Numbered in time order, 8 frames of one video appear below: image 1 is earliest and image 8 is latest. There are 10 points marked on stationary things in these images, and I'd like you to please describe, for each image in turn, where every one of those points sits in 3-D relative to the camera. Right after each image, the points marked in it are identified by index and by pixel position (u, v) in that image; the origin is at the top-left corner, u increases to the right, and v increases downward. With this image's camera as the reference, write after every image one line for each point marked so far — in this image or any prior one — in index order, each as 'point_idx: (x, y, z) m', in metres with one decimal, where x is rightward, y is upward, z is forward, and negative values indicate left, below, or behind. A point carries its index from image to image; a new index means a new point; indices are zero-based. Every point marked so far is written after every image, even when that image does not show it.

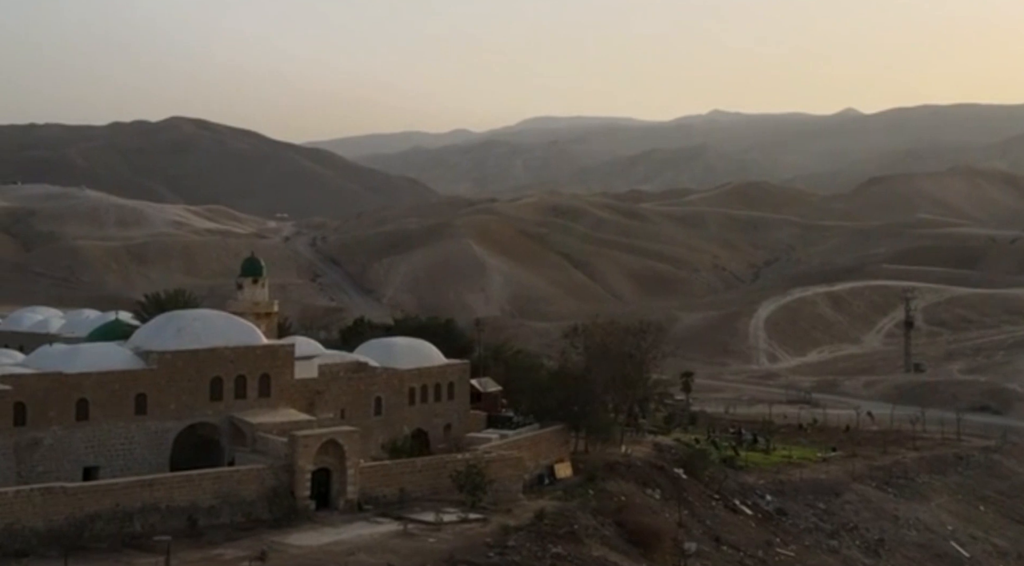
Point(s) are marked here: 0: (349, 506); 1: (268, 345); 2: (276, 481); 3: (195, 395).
0: (-2.4, -3.3, +16.3) m
1: (-3.9, -1.0, +17.7) m
2: (-3.4, -2.8, +15.7) m
3: (-4.8, -1.7, +16.9) m
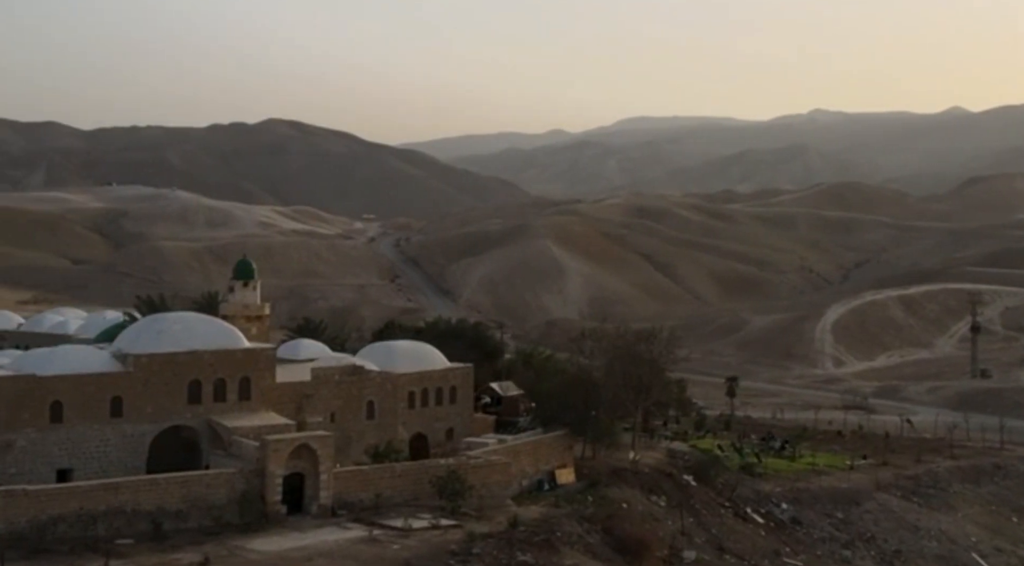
0: (-2.8, -3.3, +16.1) m
1: (-4.2, -1.0, +17.6) m
2: (-3.7, -2.8, +15.6) m
3: (-5.1, -1.8, +16.8) m
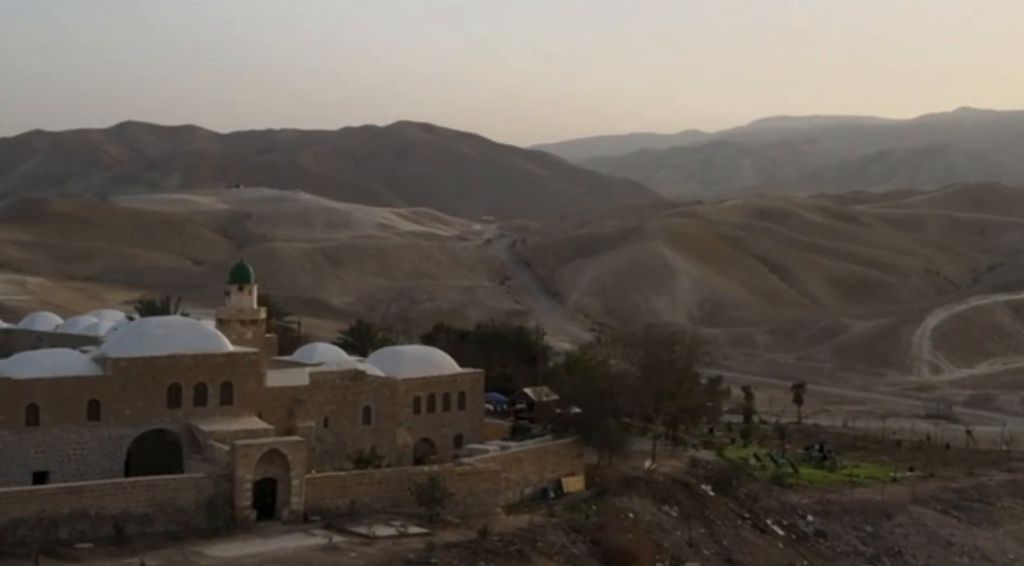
0: (-3.1, -3.4, +16.0) m
1: (-4.5, -1.1, +17.6) m
2: (-4.2, -2.9, +15.6) m
3: (-5.5, -1.8, +16.9) m
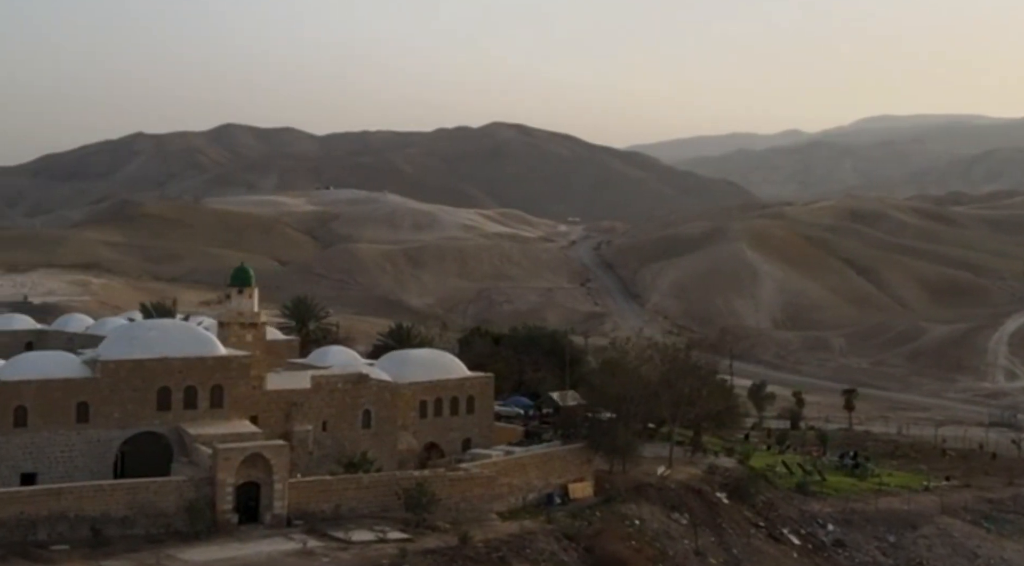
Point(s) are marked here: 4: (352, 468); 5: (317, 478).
0: (-3.4, -3.4, +15.9) m
1: (-4.6, -1.1, +17.6) m
2: (-4.4, -3.0, +15.6) m
3: (-5.7, -1.9, +16.9) m
4: (-2.8, -3.3, +19.7) m
5: (-3.4, -3.4, +19.2) m
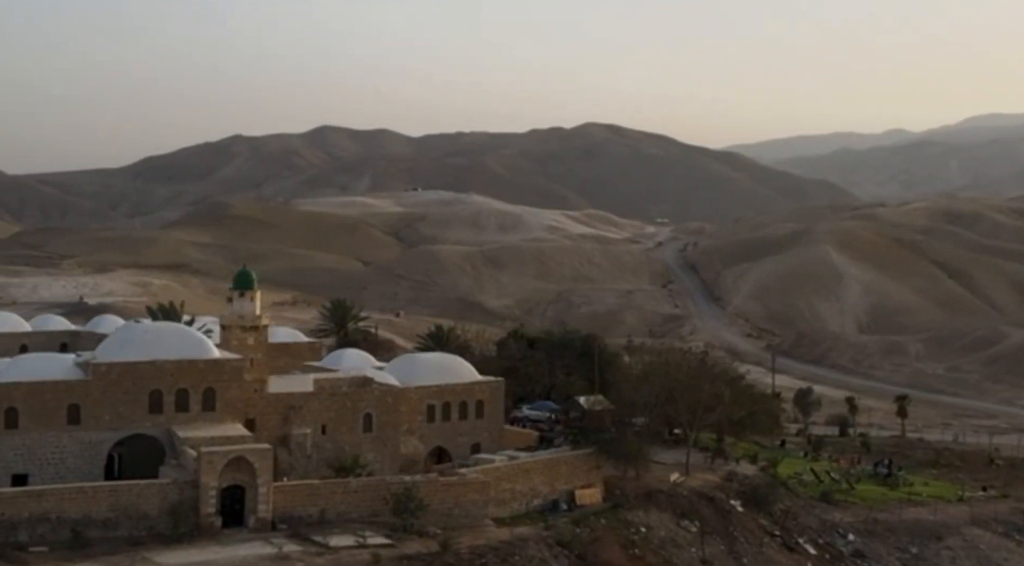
0: (-3.6, -3.5, +15.9) m
1: (-4.8, -1.2, +17.7) m
2: (-4.7, -3.0, +15.6) m
3: (-5.8, -1.9, +17.1) m
4: (-2.9, -3.3, +19.6) m
5: (-3.5, -3.4, +19.2) m
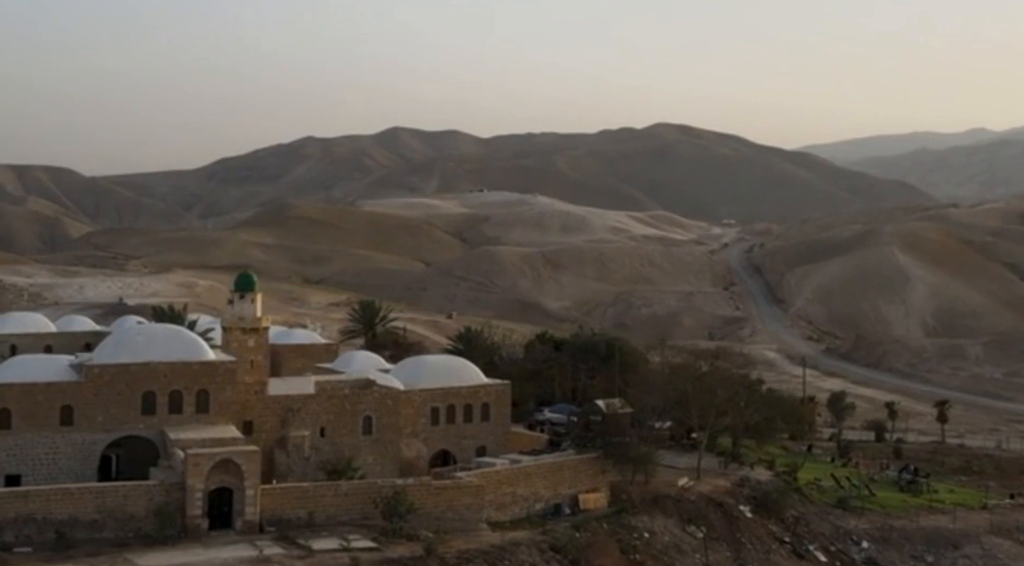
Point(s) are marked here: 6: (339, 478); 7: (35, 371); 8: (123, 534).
0: (-3.8, -3.5, +16.0) m
1: (-4.9, -1.2, +17.8) m
2: (-4.9, -3.0, +15.7) m
3: (-6.0, -1.9, +17.2) m
4: (-2.9, -3.4, +19.6) m
5: (-3.5, -3.5, +19.2) m
6: (-3.0, -3.5, +19.8) m
7: (-7.3, -1.3, +17.0) m
8: (-5.3, -3.4, +15.3) m
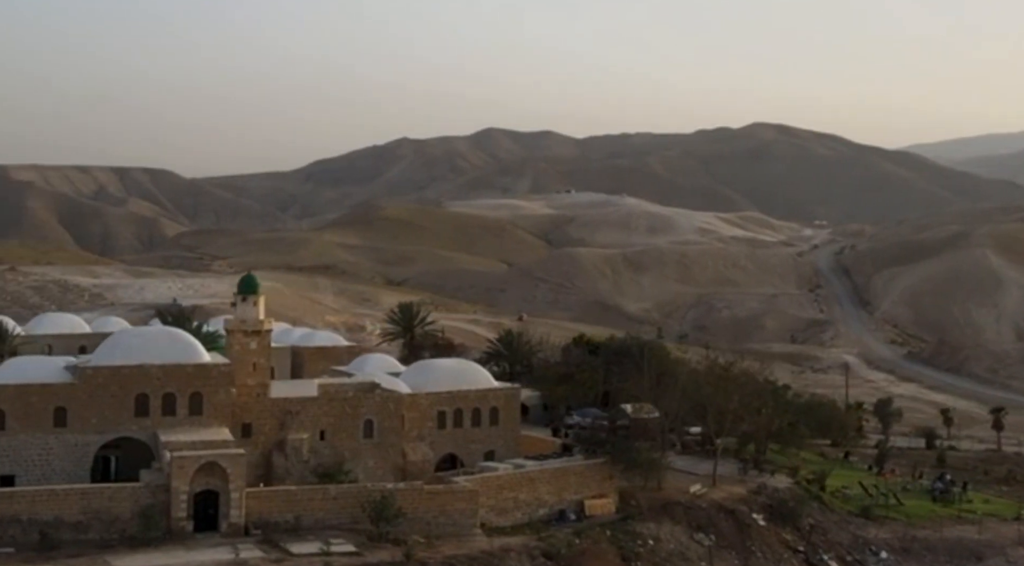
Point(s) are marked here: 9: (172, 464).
0: (-4.0, -3.6, +16.0) m
1: (-5.0, -1.3, +17.9) m
2: (-5.1, -3.1, +15.8) m
3: (-6.1, -2.0, +17.3) m
4: (-3.0, -3.4, +19.6) m
5: (-3.6, -3.5, +19.2) m
6: (-3.0, -3.5, +19.8) m
7: (-7.5, -1.4, +17.3) m
8: (-5.6, -3.5, +15.4) m
9: (-4.8, -2.6, +15.7) m
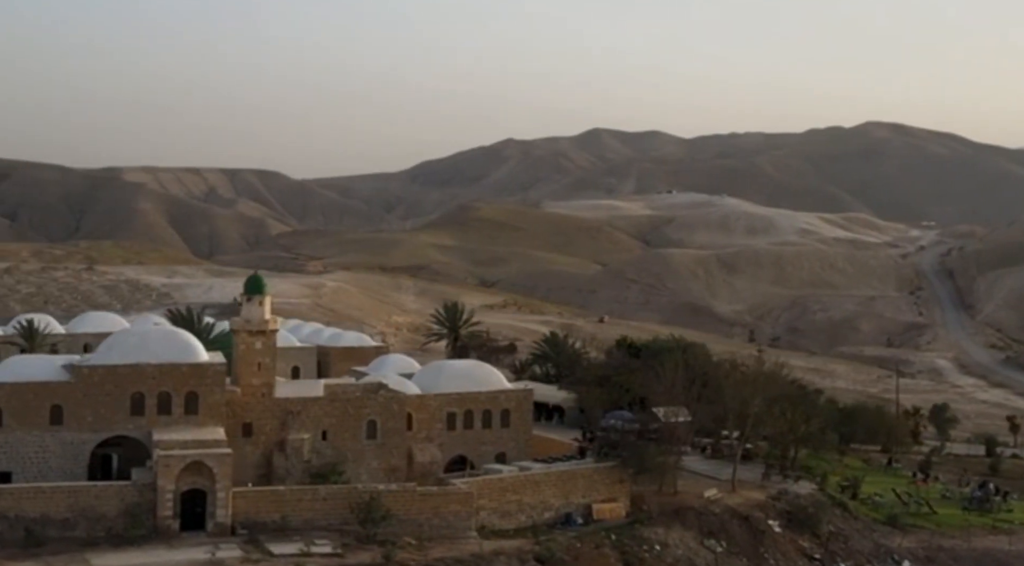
0: (-4.3, -3.6, +16.1) m
1: (-5.1, -1.3, +18.0) m
2: (-5.3, -3.1, +16.0) m
3: (-6.3, -2.0, +17.6) m
4: (-3.0, -3.5, +19.7) m
5: (-3.7, -3.6, +19.3) m
6: (-3.0, -3.5, +19.8) m
7: (-7.6, -1.4, +17.5) m
8: (-5.9, -3.5, +15.6) m
9: (-5.0, -2.6, +15.9) m
